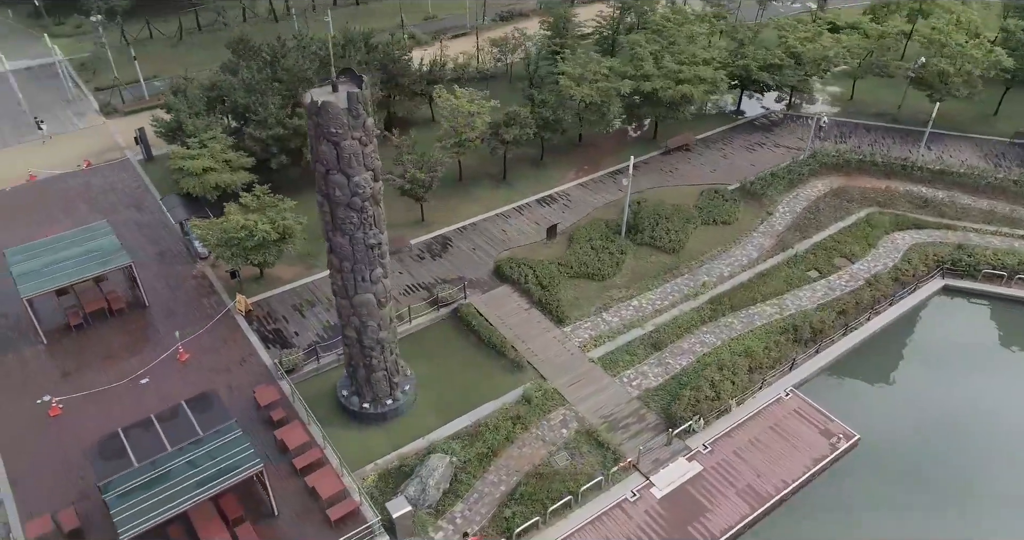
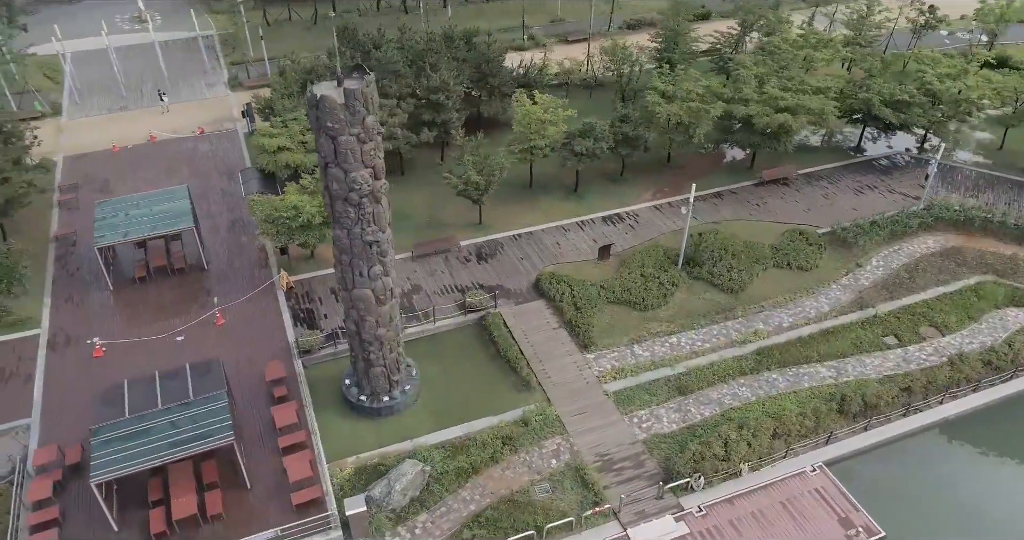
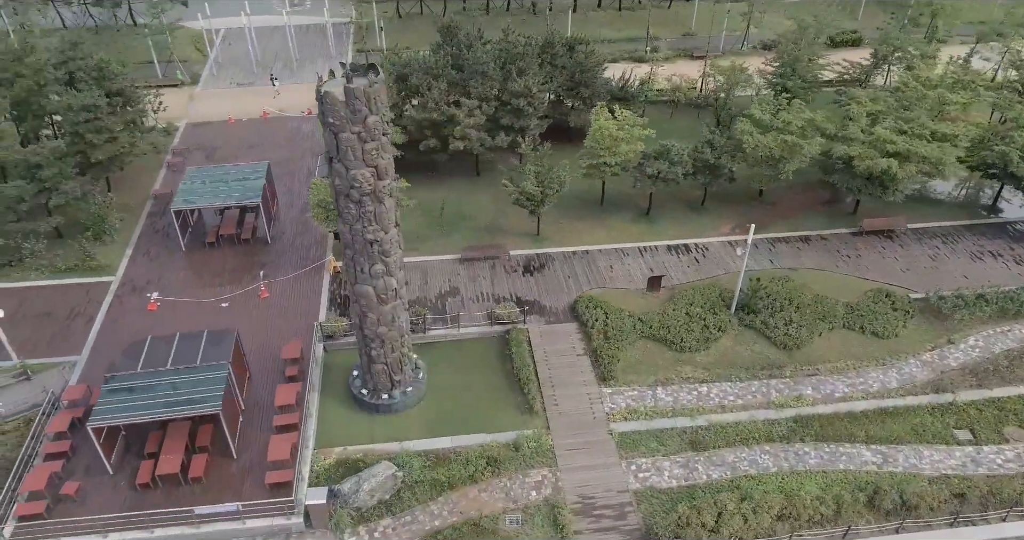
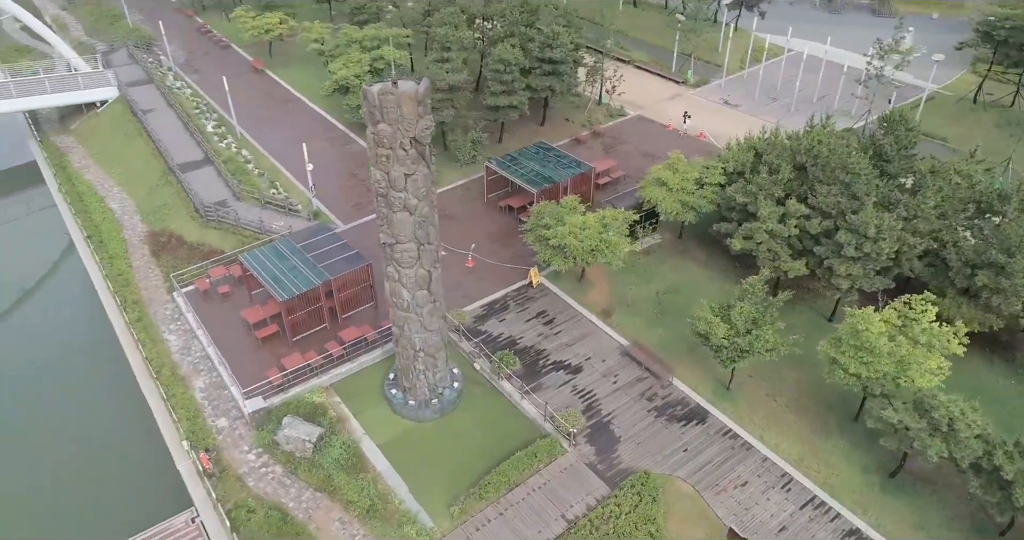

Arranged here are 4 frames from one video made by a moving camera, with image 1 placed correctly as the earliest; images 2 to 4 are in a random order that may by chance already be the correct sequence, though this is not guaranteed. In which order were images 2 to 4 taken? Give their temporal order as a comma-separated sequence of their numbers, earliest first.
2, 3, 4
